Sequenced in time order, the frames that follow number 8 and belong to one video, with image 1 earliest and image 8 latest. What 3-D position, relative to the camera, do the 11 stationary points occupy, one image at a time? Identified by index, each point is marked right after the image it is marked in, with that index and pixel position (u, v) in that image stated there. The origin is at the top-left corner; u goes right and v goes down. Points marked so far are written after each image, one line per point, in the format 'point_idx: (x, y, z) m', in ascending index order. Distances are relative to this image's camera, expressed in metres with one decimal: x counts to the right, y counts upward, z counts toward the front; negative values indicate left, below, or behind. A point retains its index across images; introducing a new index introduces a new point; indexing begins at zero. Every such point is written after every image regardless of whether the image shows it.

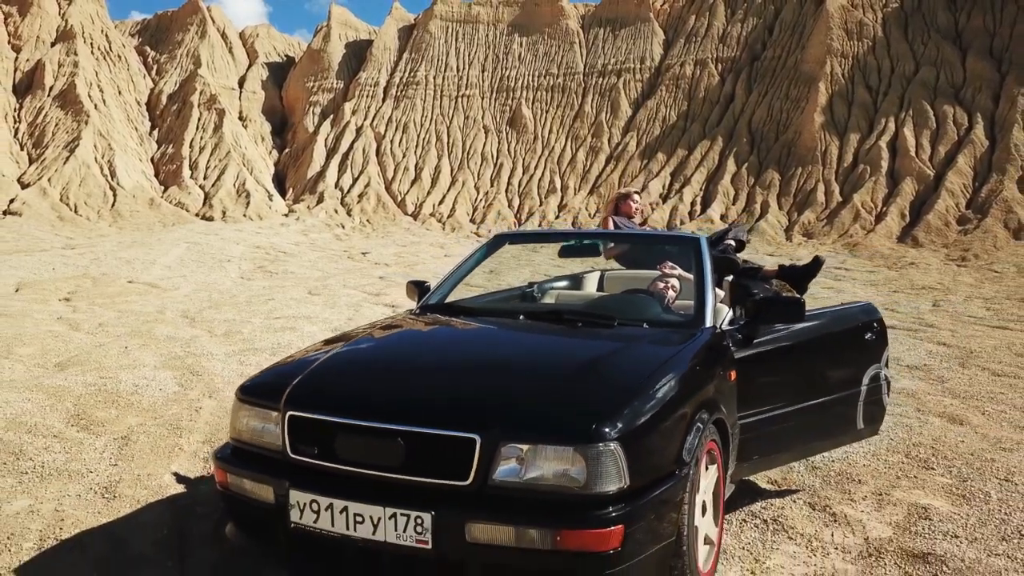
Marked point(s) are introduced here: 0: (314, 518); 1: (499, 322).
0: (-0.4, -0.4, +1.7) m
1: (0.0, -0.1, +2.5) m
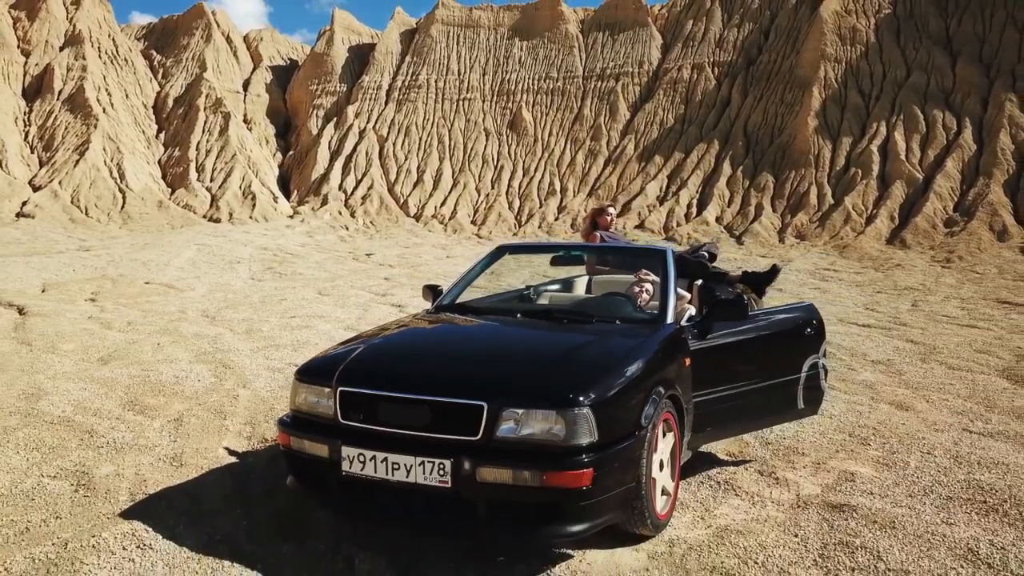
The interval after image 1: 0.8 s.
0: (-0.4, -0.4, +2.3) m
1: (0.0, -0.1, +3.1) m
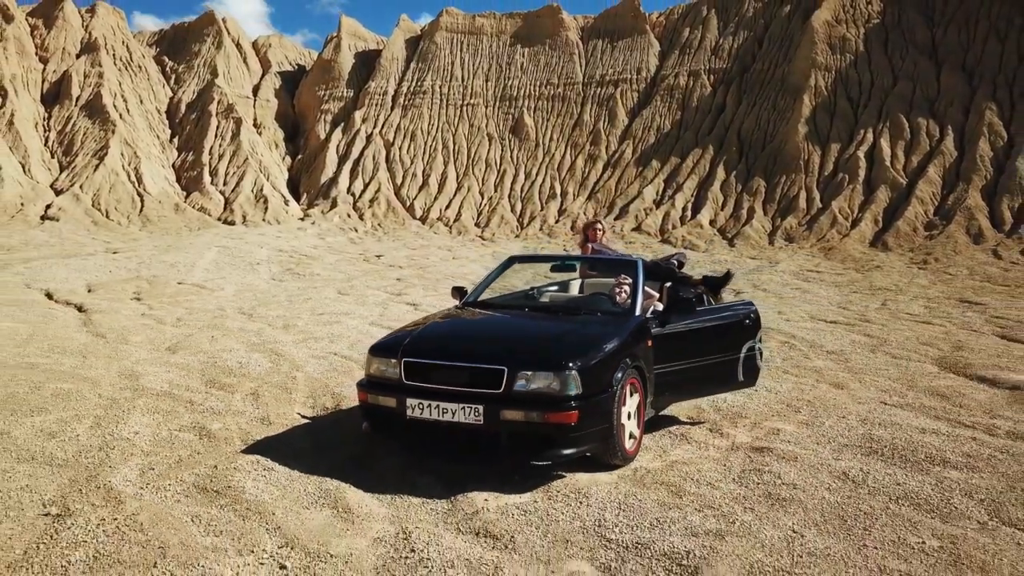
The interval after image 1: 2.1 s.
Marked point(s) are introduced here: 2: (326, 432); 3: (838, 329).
0: (-0.3, -0.4, +3.3) m
1: (0.0, -0.1, +4.1) m
2: (-0.8, -0.6, +4.0) m
3: (+3.3, -0.4, +9.1) m
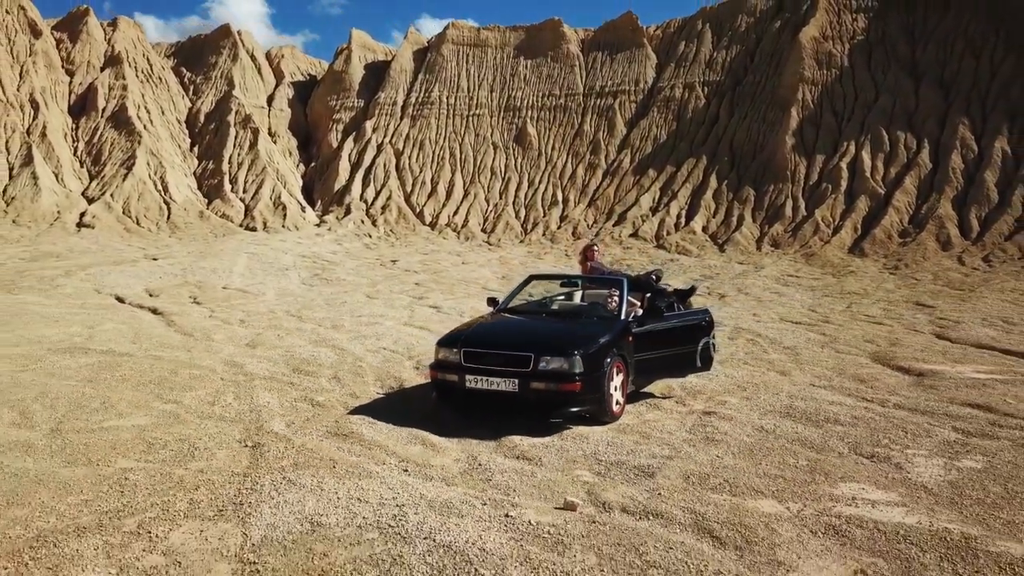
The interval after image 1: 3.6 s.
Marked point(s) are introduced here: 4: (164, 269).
0: (-0.2, -0.5, +5.0) m
1: (+0.1, -0.2, +5.7) m
2: (-0.7, -0.7, +5.7) m
3: (+3.4, -0.5, +10.7) m
4: (-6.6, +0.4, +17.2) m
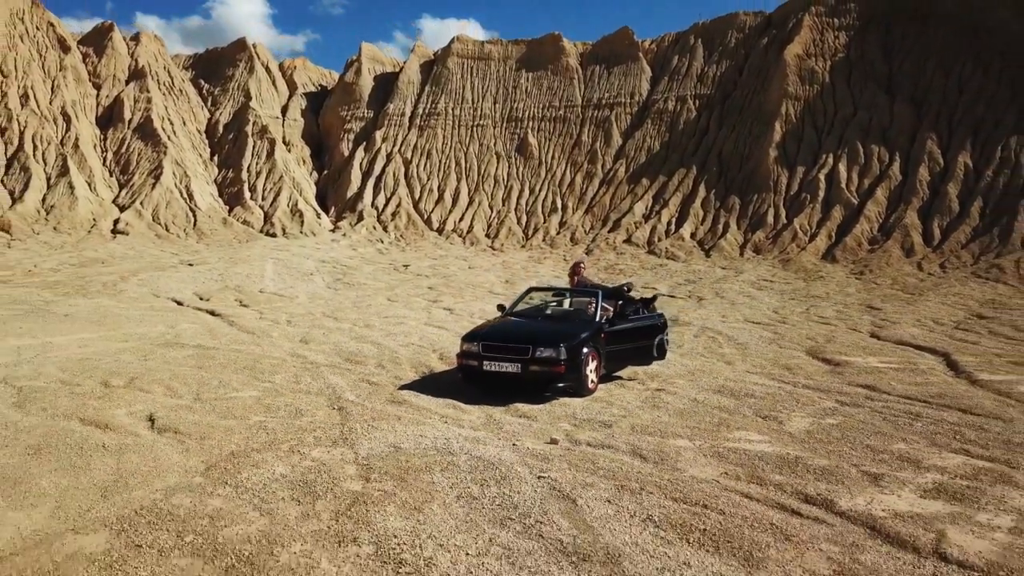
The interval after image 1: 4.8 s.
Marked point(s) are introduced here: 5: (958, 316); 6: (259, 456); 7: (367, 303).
0: (-0.2, -0.6, +7.0) m
1: (+0.2, -0.3, +7.7) m
2: (-0.6, -0.8, +7.7) m
3: (+3.4, -0.5, +12.7) m
4: (-6.6, +0.3, +19.3) m
5: (+7.0, -0.4, +14.1) m
6: (-1.4, -0.9, +5.0) m
7: (-2.5, -0.3, +15.5) m
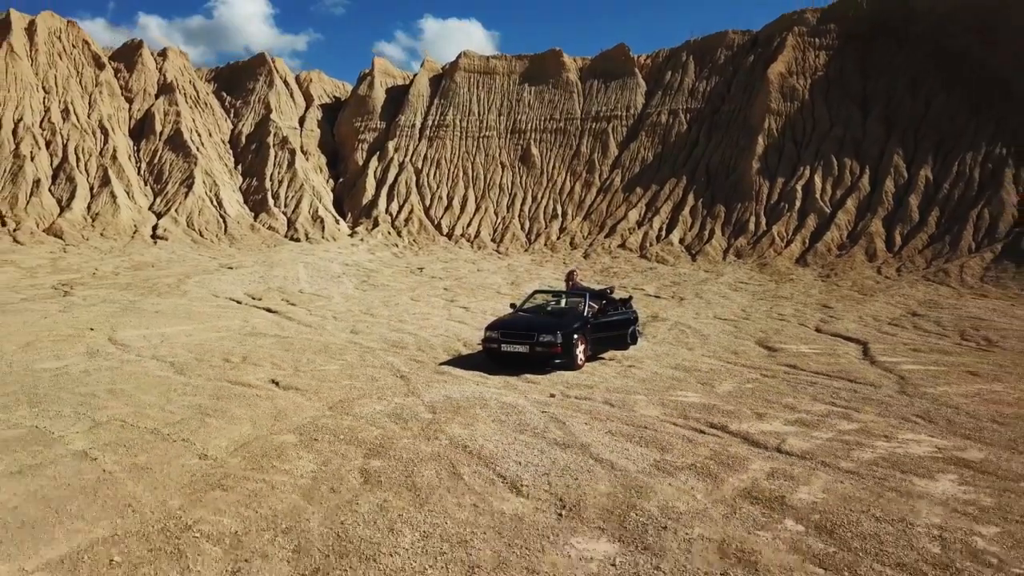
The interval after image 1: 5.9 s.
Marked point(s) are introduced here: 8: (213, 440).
0: (0.0, -0.6, +9.6) m
1: (+0.3, -0.3, +10.4) m
2: (-0.5, -0.8, +10.3) m
3: (+3.6, -0.6, +15.3) m
4: (-6.4, +0.3, +21.9) m
5: (+7.1, -0.5, +16.8) m
6: (-1.3, -0.9, +7.6) m
7: (-2.4, -0.3, +18.2) m
8: (-2.0, -1.0, +6.0) m
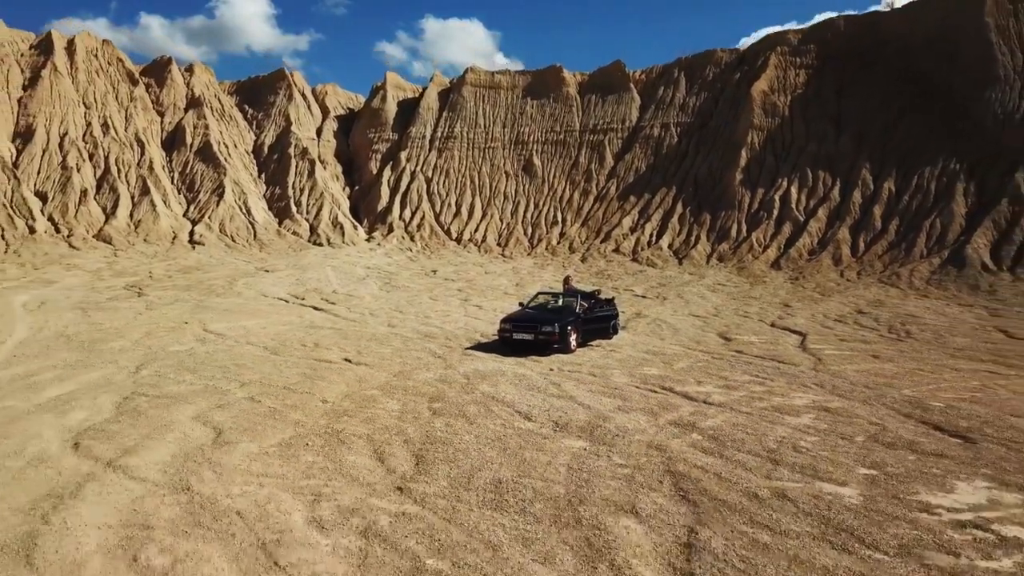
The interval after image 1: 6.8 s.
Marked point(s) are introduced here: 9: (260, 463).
0: (+0.1, -0.7, +12.6) m
1: (+0.4, -0.3, +13.4) m
2: (-0.4, -0.9, +13.3) m
3: (+3.7, -0.6, +18.3) m
4: (-6.3, +0.3, +24.9) m
5: (+7.2, -0.5, +19.8) m
6: (-1.1, -1.0, +10.6) m
7: (-2.2, -0.3, +21.2) m
8: (-1.8, -1.0, +9.1) m
9: (-1.7, -1.2, +6.1) m
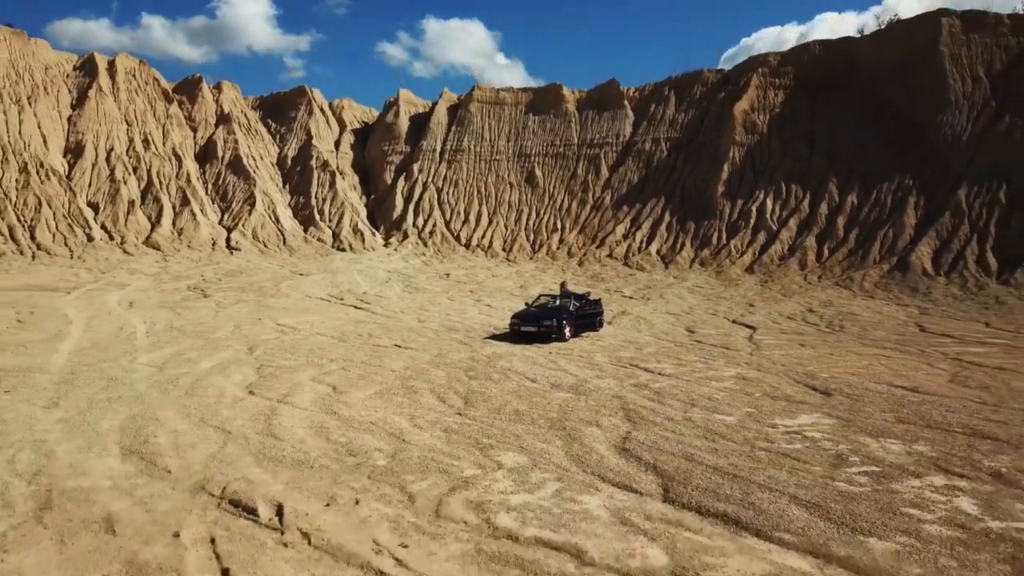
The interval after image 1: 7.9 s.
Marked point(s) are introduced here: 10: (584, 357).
0: (+0.2, -0.7, +16.4) m
1: (+0.6, -0.4, +17.1) m
2: (-0.3, -0.9, +17.1) m
3: (+3.8, -0.7, +22.1) m
4: (-6.1, +0.2, +28.7) m
5: (+7.4, -0.6, +23.5) m
6: (-1.0, -1.0, +14.4) m
7: (-2.1, -0.4, +25.0) m
8: (-1.7, -1.1, +12.8) m
9: (-1.5, -1.2, +9.9) m
10: (+1.1, -1.1, +14.4) m
